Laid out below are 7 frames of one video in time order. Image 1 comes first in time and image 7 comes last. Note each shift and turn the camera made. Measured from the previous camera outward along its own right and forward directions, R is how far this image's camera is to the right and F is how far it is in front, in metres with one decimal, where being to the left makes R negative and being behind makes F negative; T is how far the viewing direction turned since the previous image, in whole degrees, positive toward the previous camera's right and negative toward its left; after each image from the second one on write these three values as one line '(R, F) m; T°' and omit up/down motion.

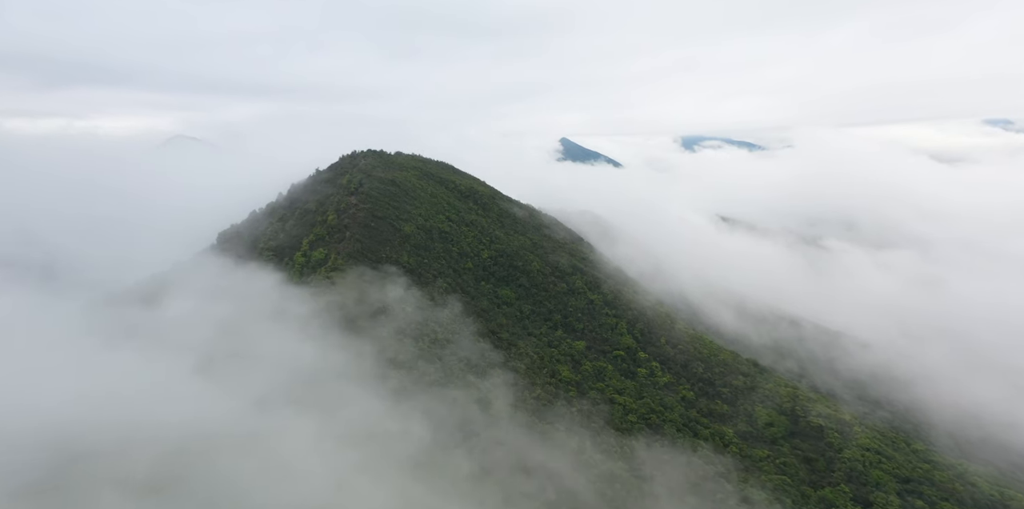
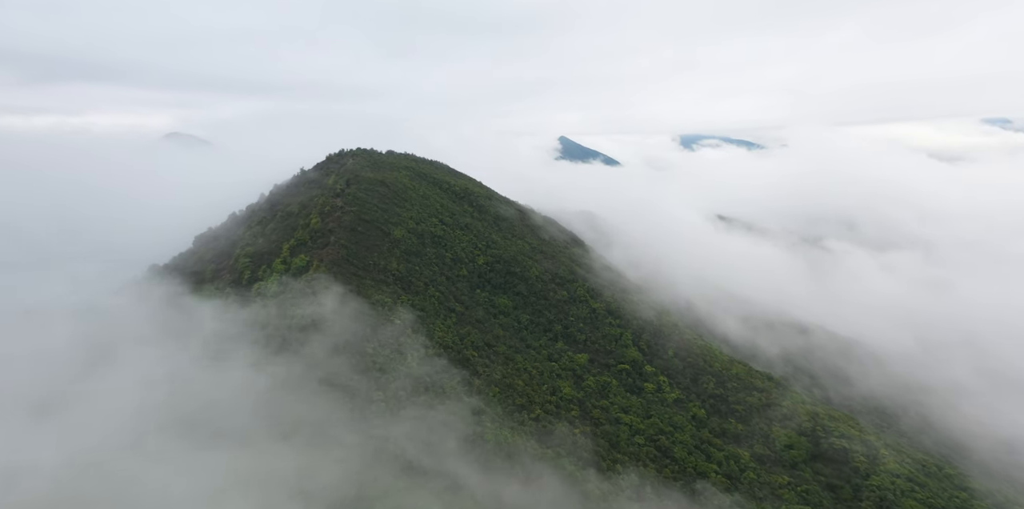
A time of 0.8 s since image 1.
(+0.2, +4.5) m; 0°
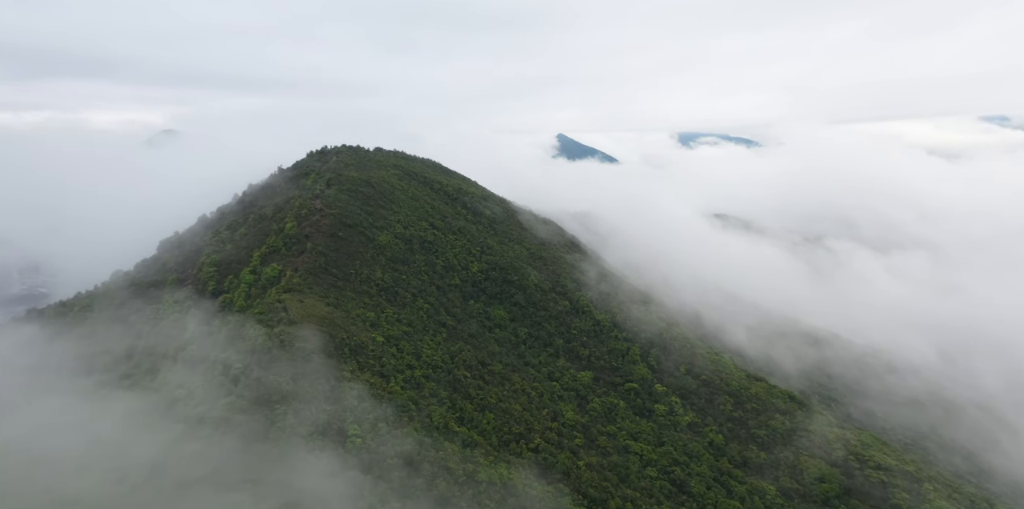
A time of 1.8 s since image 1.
(+0.1, +5.7) m; 0°
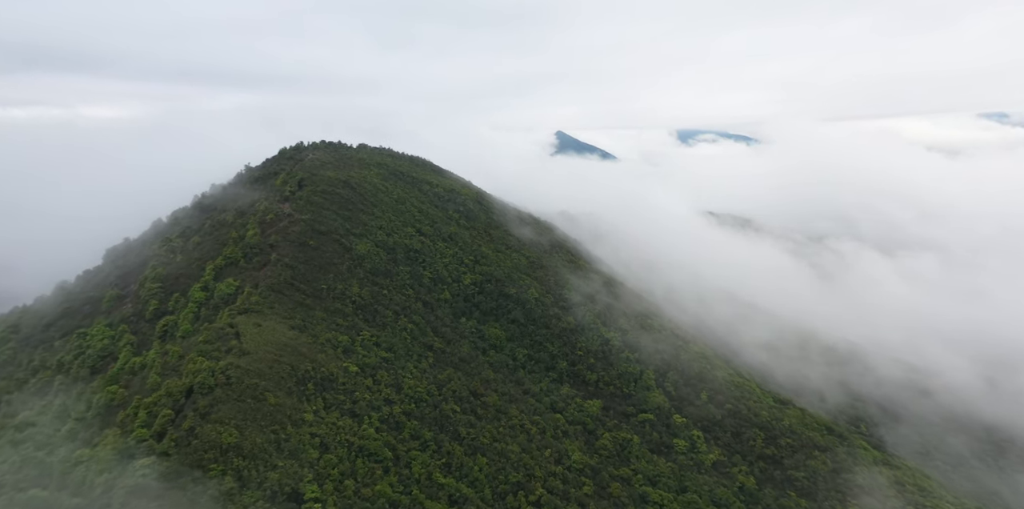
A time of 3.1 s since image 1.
(+0.2, +7.3) m; 0°
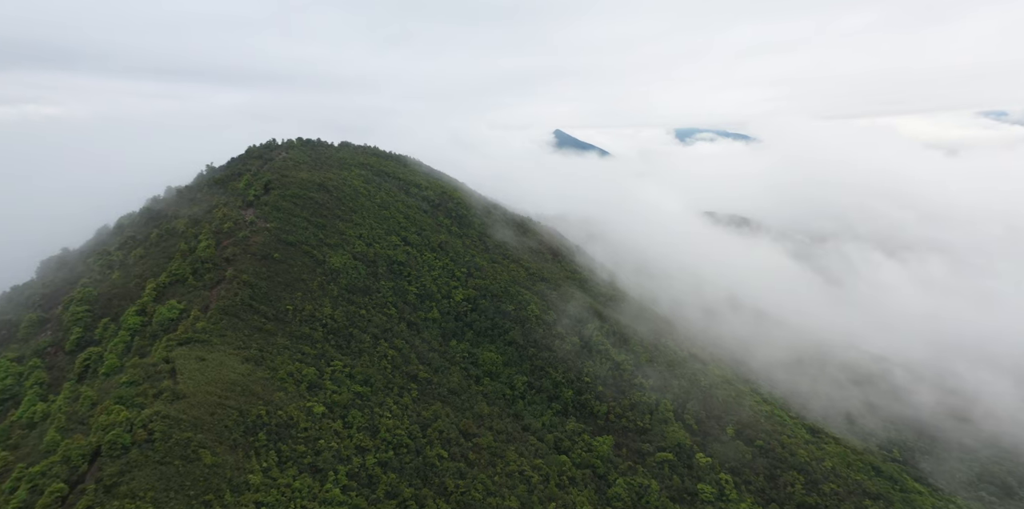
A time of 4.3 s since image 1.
(+0.1, +6.7) m; 0°
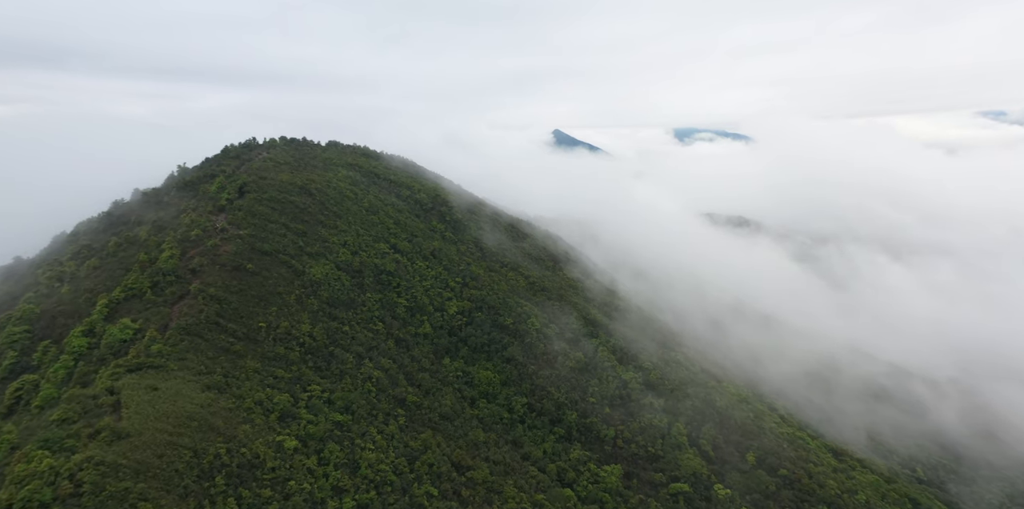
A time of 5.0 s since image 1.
(0.0, +4.0) m; 0°
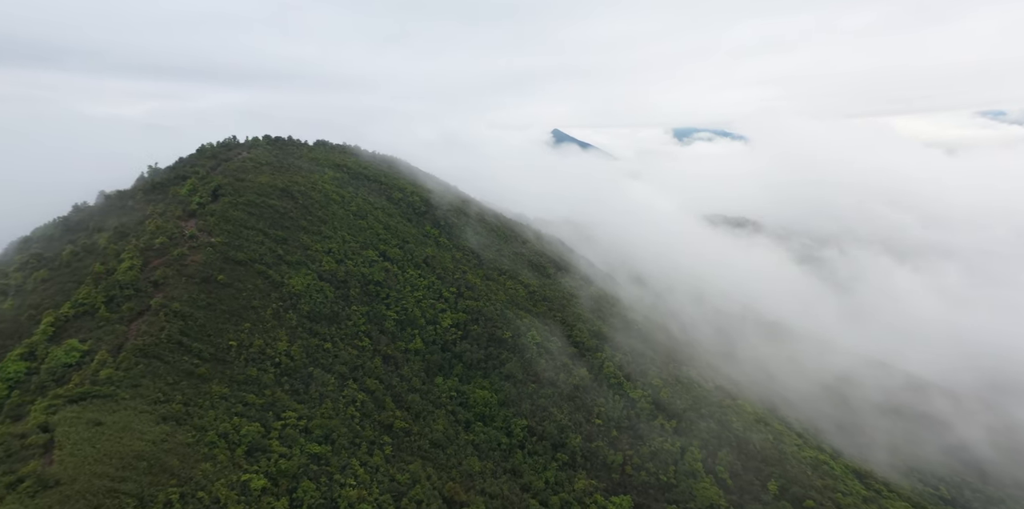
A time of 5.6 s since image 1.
(0.0, +3.6) m; 0°
